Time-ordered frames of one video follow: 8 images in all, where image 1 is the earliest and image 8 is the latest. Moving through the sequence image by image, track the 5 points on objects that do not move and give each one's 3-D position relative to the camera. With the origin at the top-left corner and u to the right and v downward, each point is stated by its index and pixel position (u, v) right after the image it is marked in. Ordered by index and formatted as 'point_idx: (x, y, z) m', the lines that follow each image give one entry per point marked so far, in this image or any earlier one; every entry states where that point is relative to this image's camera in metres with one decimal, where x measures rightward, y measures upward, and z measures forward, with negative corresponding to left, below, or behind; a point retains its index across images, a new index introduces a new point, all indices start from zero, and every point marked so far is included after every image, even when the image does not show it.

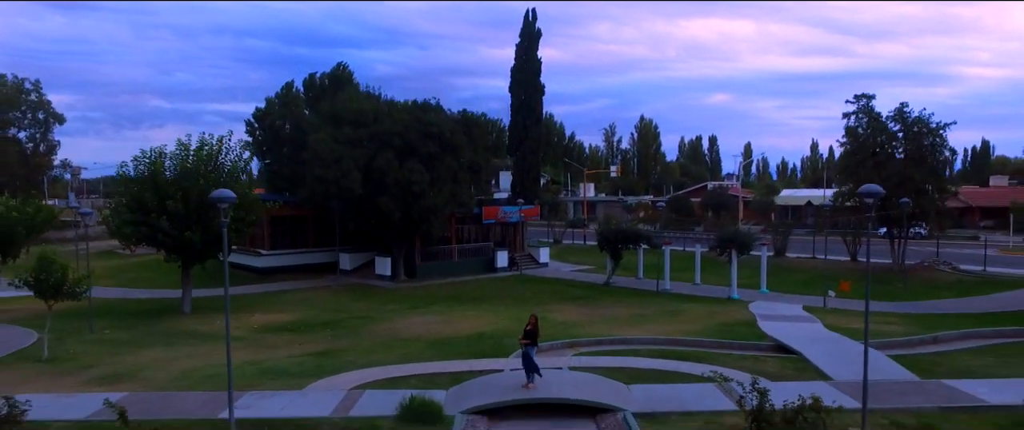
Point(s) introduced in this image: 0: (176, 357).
0: (-6.9, -2.9, +13.8) m
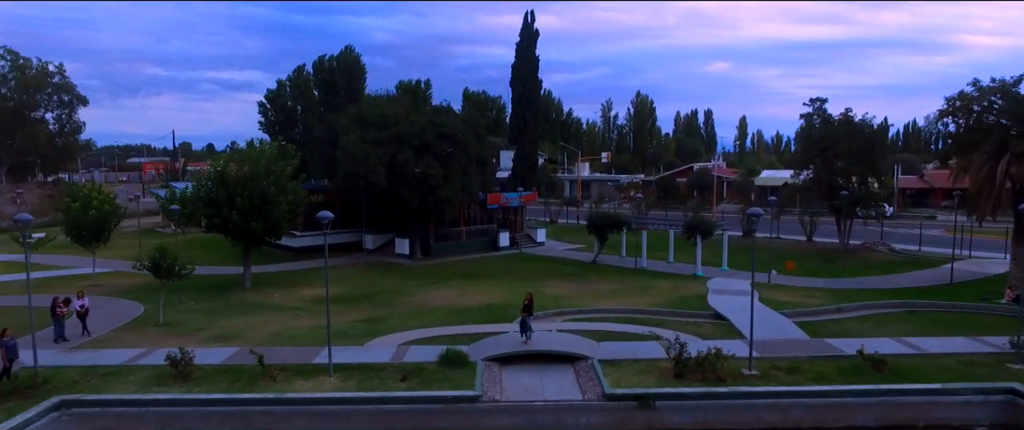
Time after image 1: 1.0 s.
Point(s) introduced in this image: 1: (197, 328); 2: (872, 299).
0: (-6.9, -2.9, +18.1) m
1: (-8.2, -2.9, +17.4) m
2: (+10.6, -2.5, +19.7) m
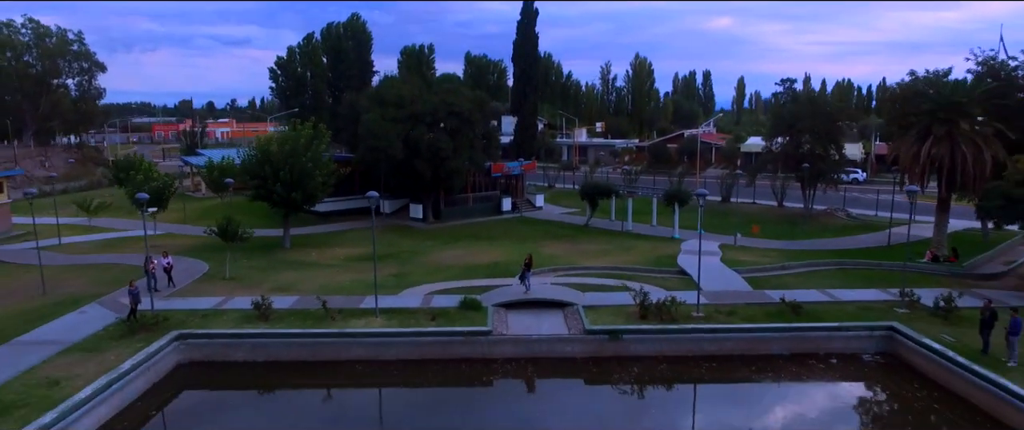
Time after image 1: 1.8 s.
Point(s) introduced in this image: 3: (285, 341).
0: (-6.8, -2.0, +22.0) m
1: (-8.1, -2.1, +21.3) m
2: (+10.7, -1.5, +23.6) m
3: (-5.3, -3.0, +15.7) m
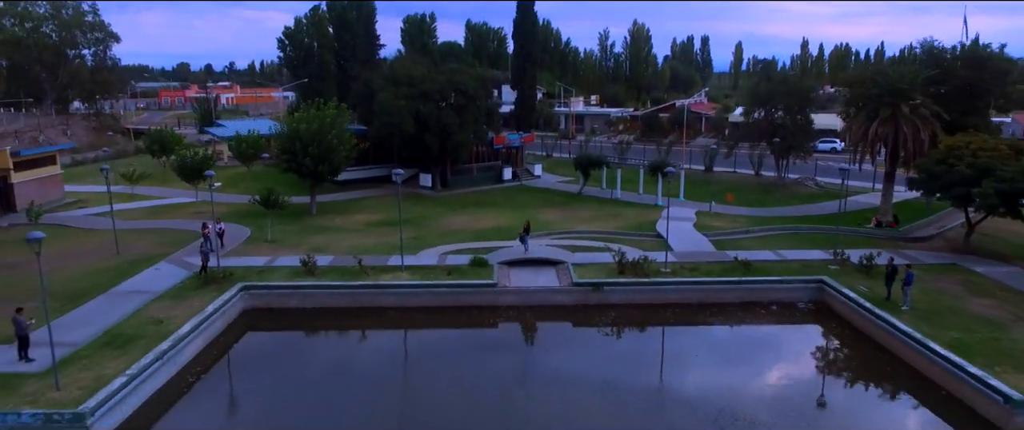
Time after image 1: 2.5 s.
0: (-6.7, -0.9, +25.6) m
1: (-8.1, -1.0, +24.9) m
2: (+10.7, -0.3, +27.2) m
3: (-5.3, -2.2, +19.4) m
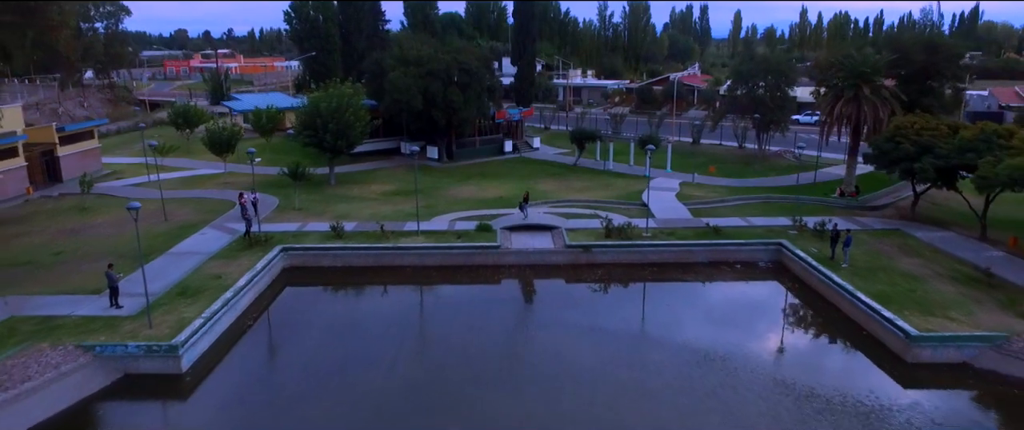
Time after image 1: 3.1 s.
0: (-6.7, +0.3, +28.7) m
1: (-8.0, +0.2, +28.0) m
2: (+10.8, +1.0, +30.3) m
3: (-5.2, -1.3, +22.6) m
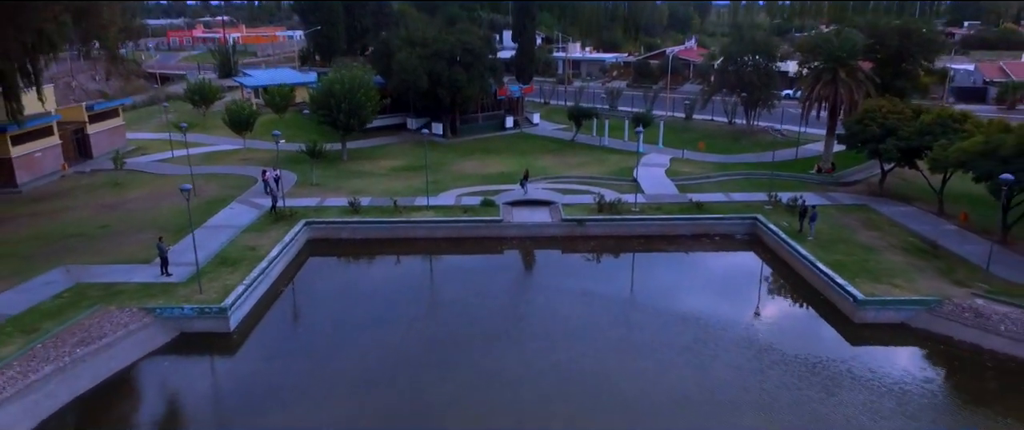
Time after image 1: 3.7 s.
0: (-6.6, +1.5, +31.0) m
1: (-8.0, +1.3, +30.4) m
2: (+10.8, +2.2, +32.6) m
3: (-5.2, -0.4, +25.0) m
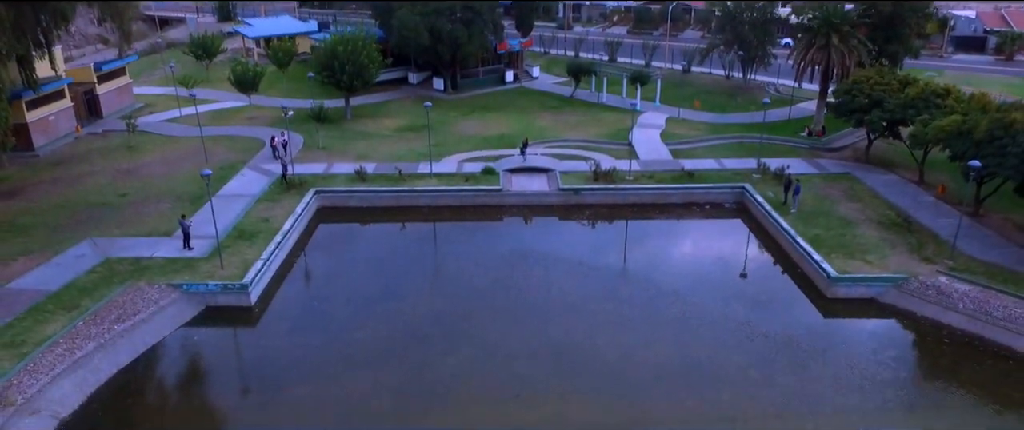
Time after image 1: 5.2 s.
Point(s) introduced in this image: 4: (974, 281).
0: (-6.7, +3.3, +32.1) m
1: (-8.0, +3.1, +31.4) m
2: (+10.8, +4.2, +33.5) m
3: (-5.2, +0.8, +26.2) m
4: (+13.2, -1.9, +19.2) m
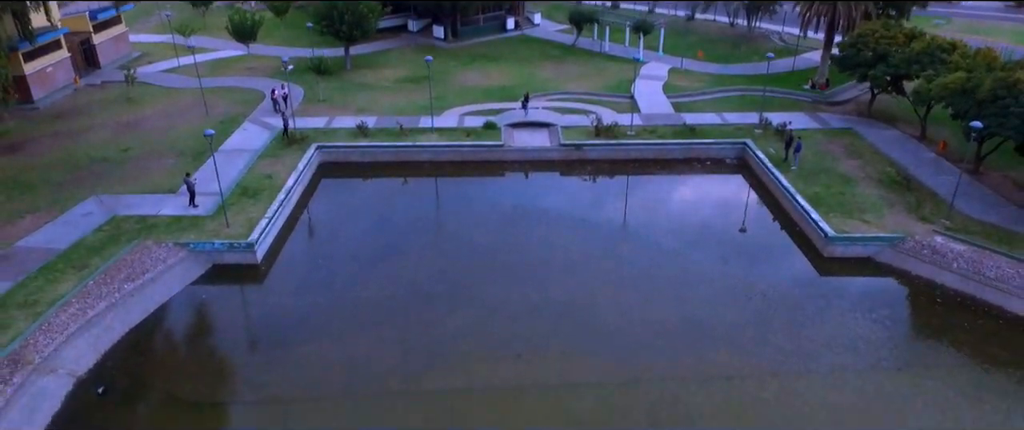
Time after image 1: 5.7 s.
0: (-6.6, +5.5, +31.9) m
1: (-7.9, +5.2, +31.3) m
2: (+10.9, +6.5, +33.2) m
3: (-5.2, +2.5, +26.3) m
4: (+13.3, -0.8, +19.5) m
